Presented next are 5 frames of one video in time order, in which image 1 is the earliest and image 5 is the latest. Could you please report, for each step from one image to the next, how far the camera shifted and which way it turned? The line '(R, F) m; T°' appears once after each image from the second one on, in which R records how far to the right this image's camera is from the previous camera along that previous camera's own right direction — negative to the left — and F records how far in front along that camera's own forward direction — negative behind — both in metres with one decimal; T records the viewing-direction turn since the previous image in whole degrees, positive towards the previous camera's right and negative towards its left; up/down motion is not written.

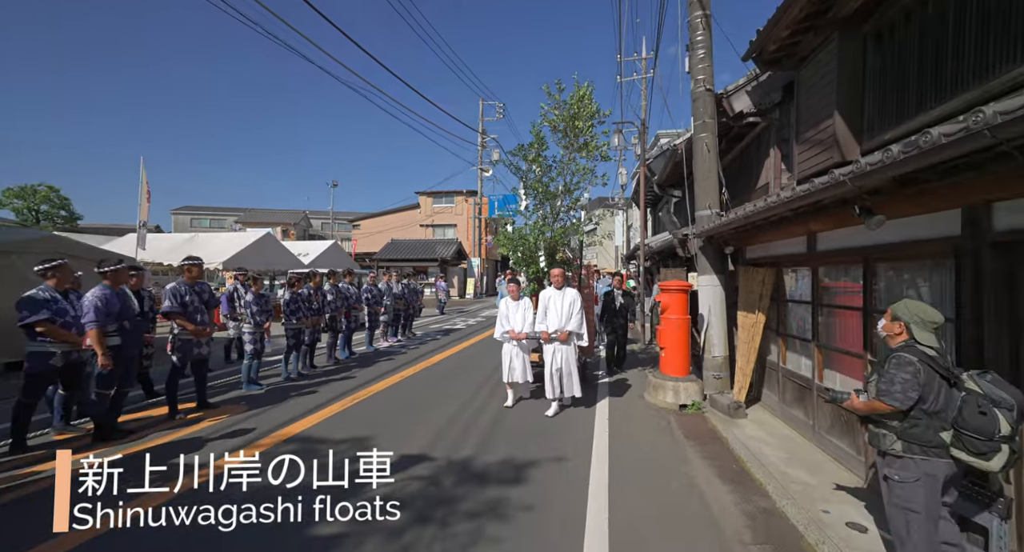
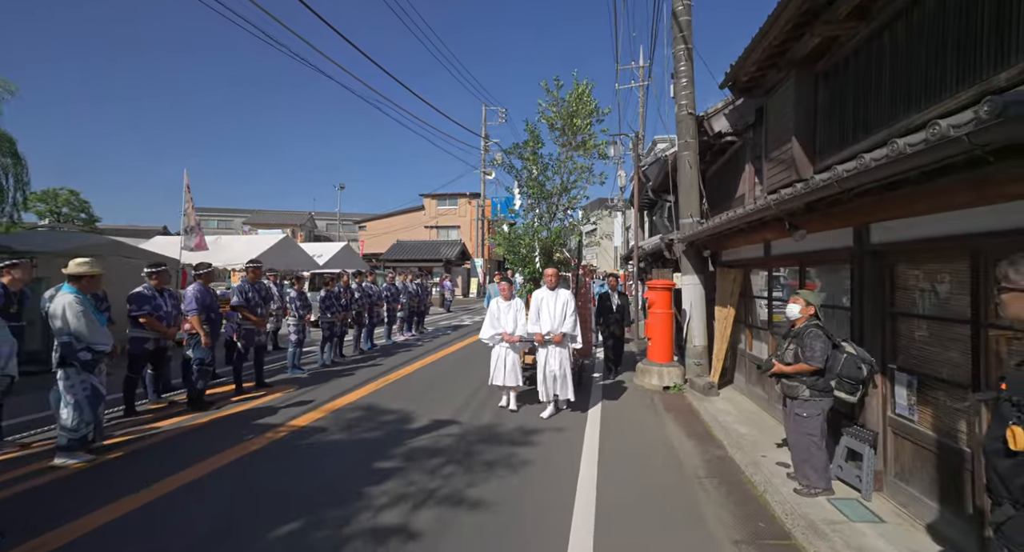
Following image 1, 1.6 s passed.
(-0.1, -1.1) m; 0°
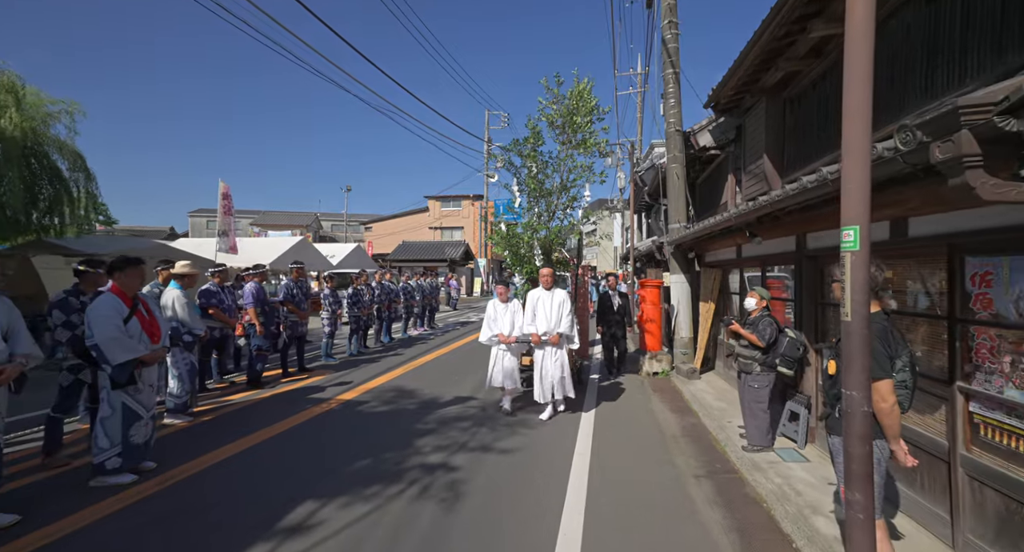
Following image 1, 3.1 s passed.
(-0.1, -1.0) m; 0°
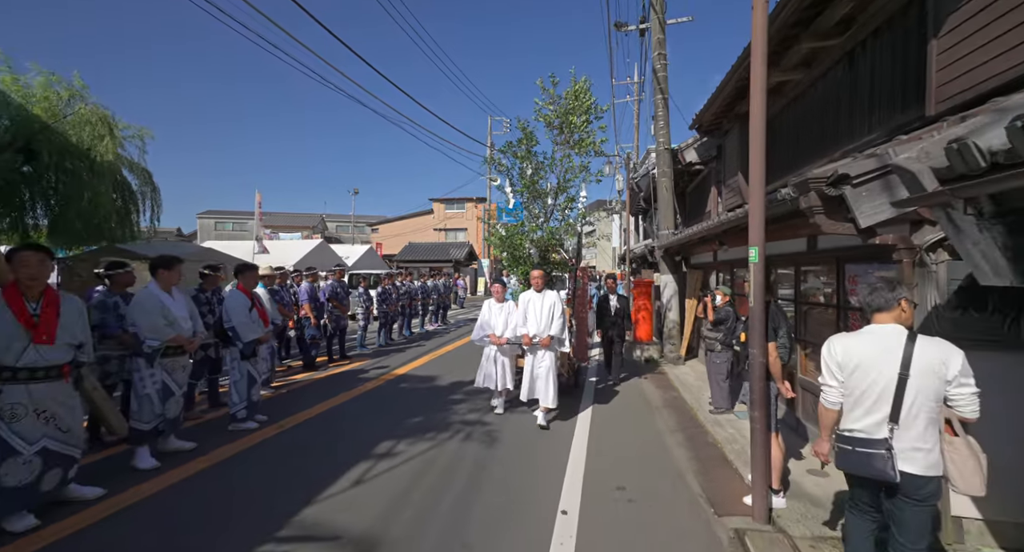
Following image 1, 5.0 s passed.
(-0.2, -1.3) m; 0°
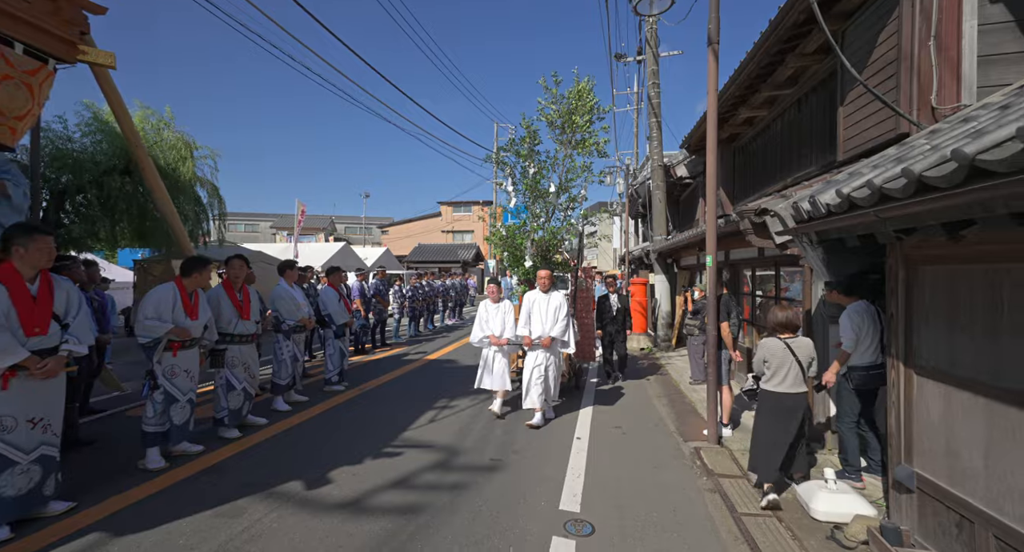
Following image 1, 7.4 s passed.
(-0.3, -1.5) m; 0°
